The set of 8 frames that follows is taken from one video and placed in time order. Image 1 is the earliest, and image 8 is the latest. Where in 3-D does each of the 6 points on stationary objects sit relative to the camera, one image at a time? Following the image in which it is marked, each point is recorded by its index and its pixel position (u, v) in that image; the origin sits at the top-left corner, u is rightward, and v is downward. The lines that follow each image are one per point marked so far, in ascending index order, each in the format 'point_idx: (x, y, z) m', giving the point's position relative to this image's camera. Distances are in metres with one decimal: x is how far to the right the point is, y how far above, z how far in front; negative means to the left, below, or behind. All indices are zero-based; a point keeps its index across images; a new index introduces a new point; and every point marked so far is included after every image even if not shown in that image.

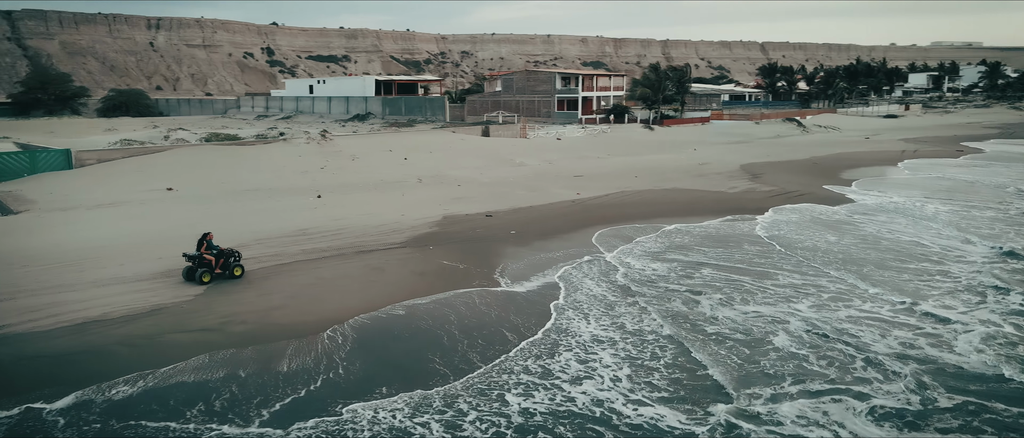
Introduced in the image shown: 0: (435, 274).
0: (-1.3, -0.9, +11.9) m
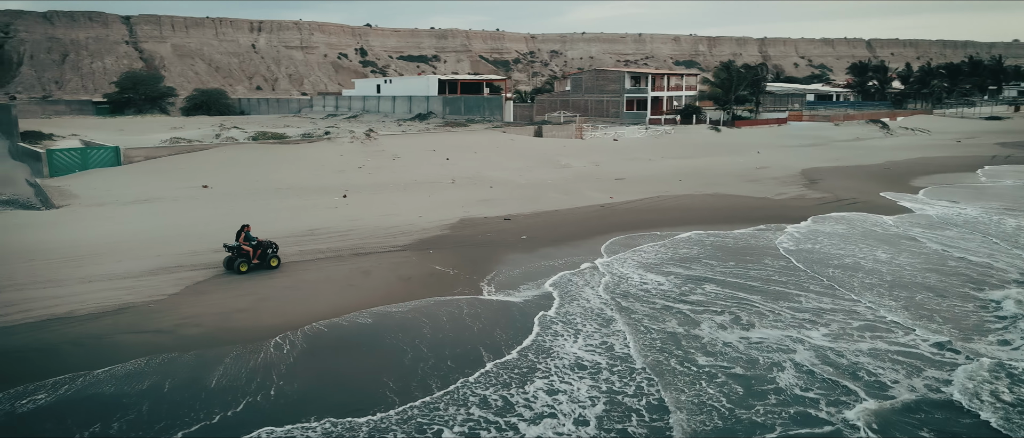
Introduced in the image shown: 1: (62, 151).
0: (-1.5, -1.0, +11.6) m
1: (-12.5, +1.9, +20.1) m
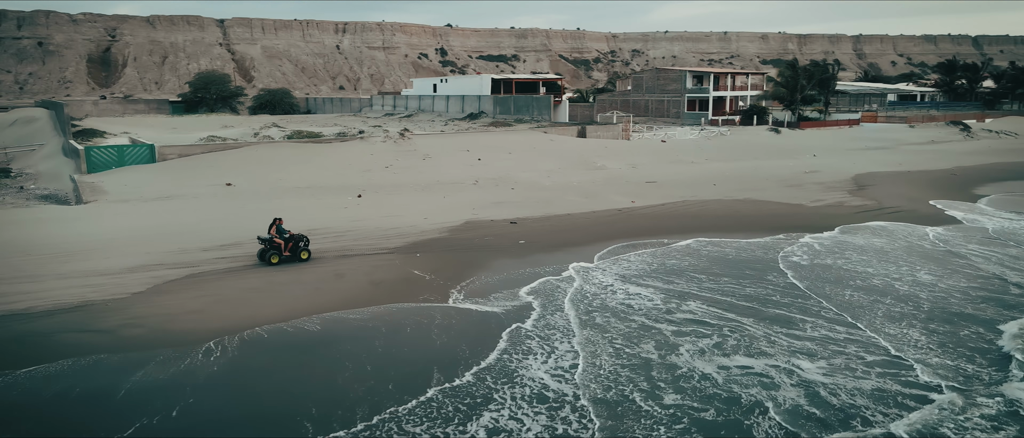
0: (-1.9, -1.0, +11.2) m
1: (-11.9, +2.0, +20.8) m
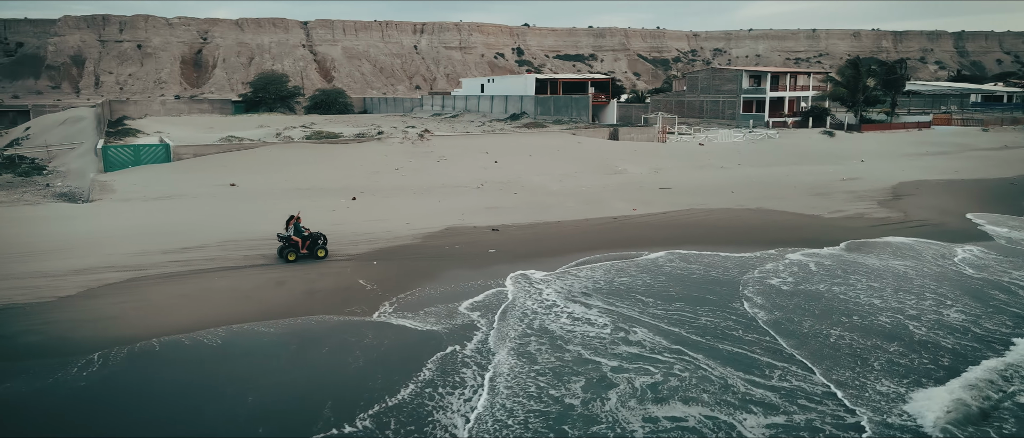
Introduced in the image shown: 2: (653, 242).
0: (-2.8, -1.1, +10.8) m
1: (-11.7, +2.1, +21.4) m
2: (+2.8, -0.5, +14.4) m
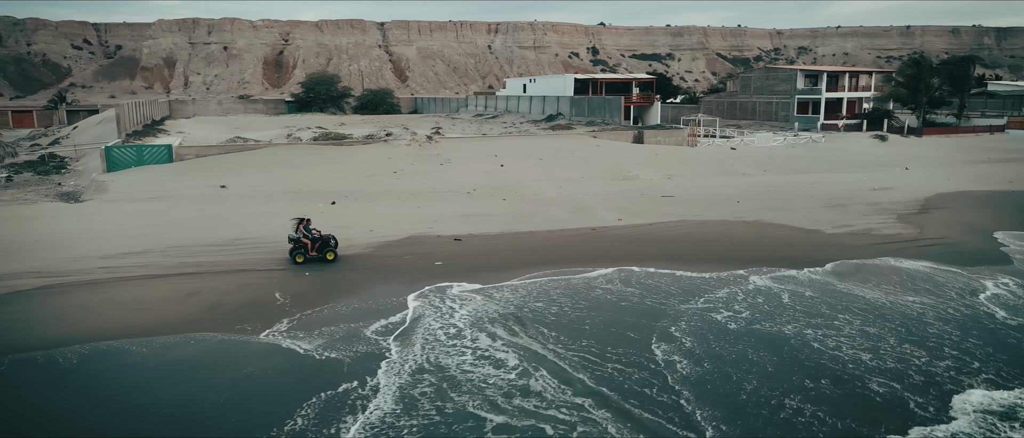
0: (-4.0, -1.3, +10.2) m
1: (-11.7, +2.1, +21.6) m
2: (+1.9, -0.7, +13.2) m
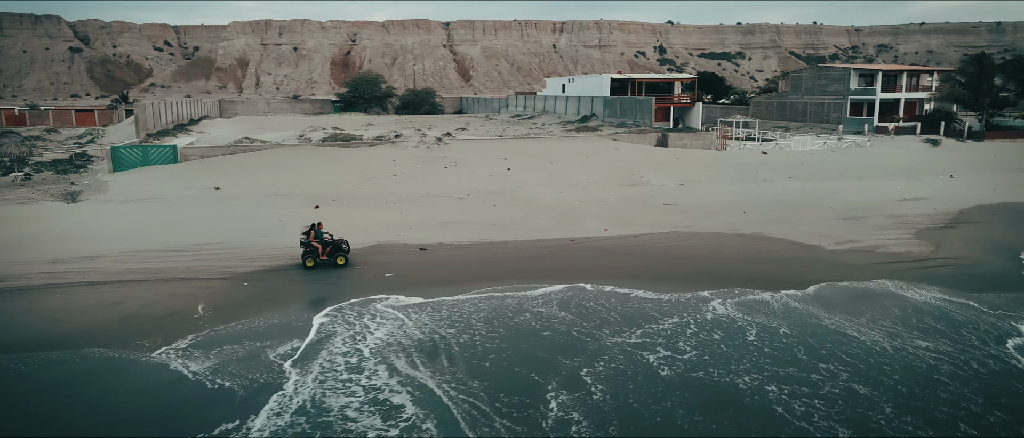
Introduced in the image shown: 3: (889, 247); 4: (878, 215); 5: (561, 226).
0: (-5.0, -1.4, +9.8) m
1: (-11.7, +2.1, +21.8) m
2: (+1.1, -0.9, +12.2) m
3: (+7.2, -0.5, +13.8) m
4: (+8.6, +0.1, +16.8) m
5: (+1.1, -0.2, +16.0) m
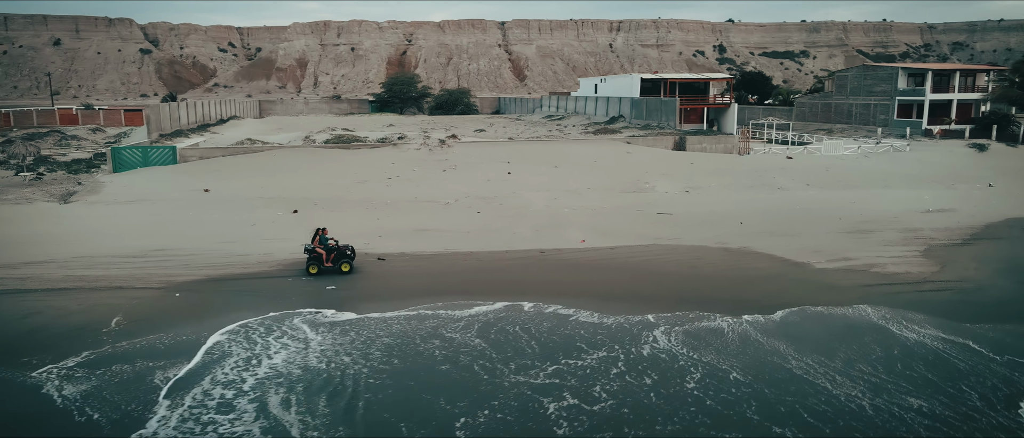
0: (-6.0, -1.5, +9.3) m
1: (-11.7, +2.1, +21.8) m
2: (+0.3, -1.1, +11.4) m
3: (+6.5, -0.8, +12.4) m
4: (+8.1, -0.2, +15.4) m
5: (+0.6, -0.4, +15.1) m
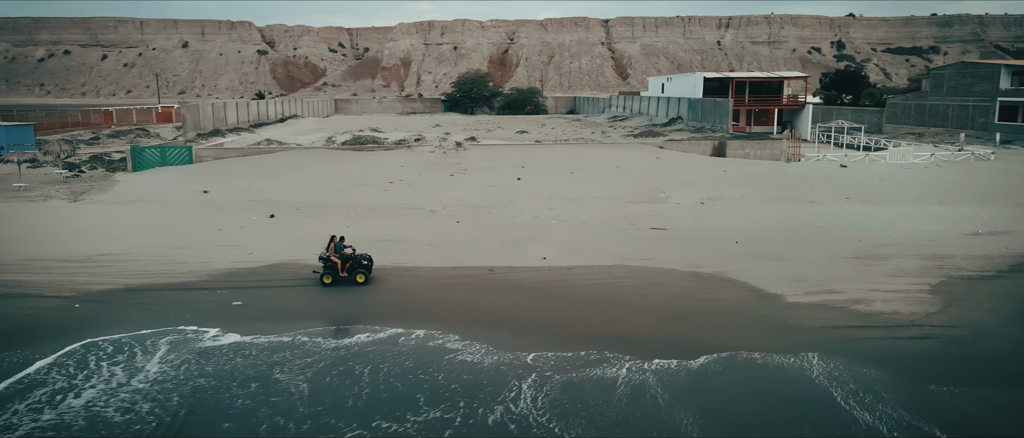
0: (-7.5, -1.6, +9.1) m
1: (-11.3, +2.2, +22.2) m
2: (-1.0, -1.4, +10.2) m
3: (+5.3, -1.2, +10.4) m
4: (+7.3, -0.7, +13.1) m
5: (-0.1, -0.6, +13.9) m
